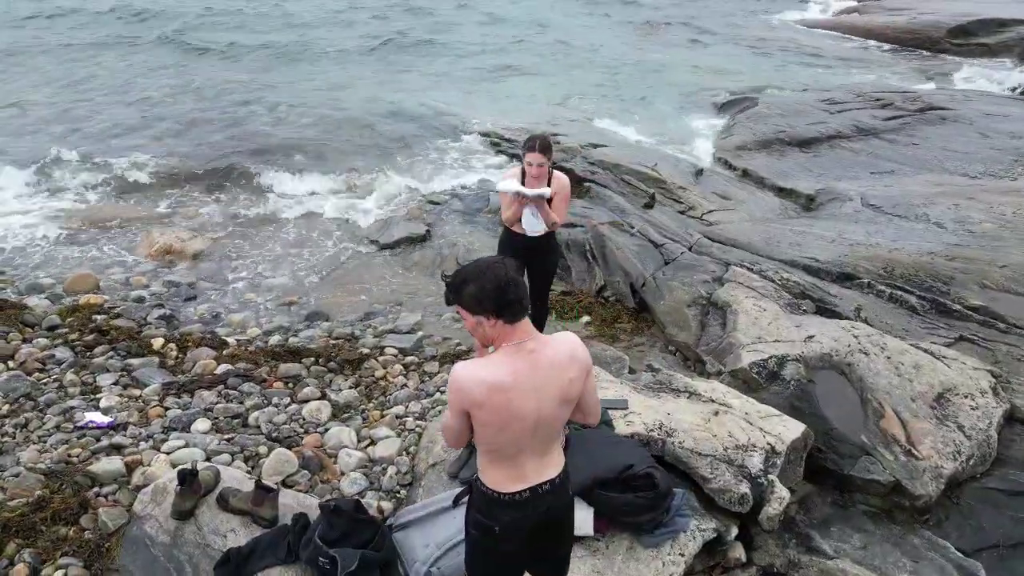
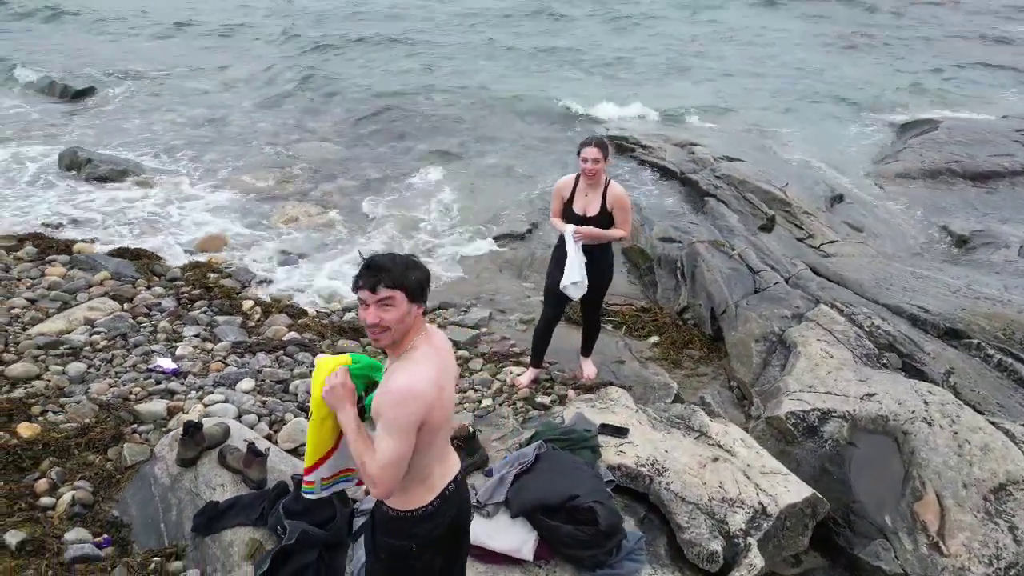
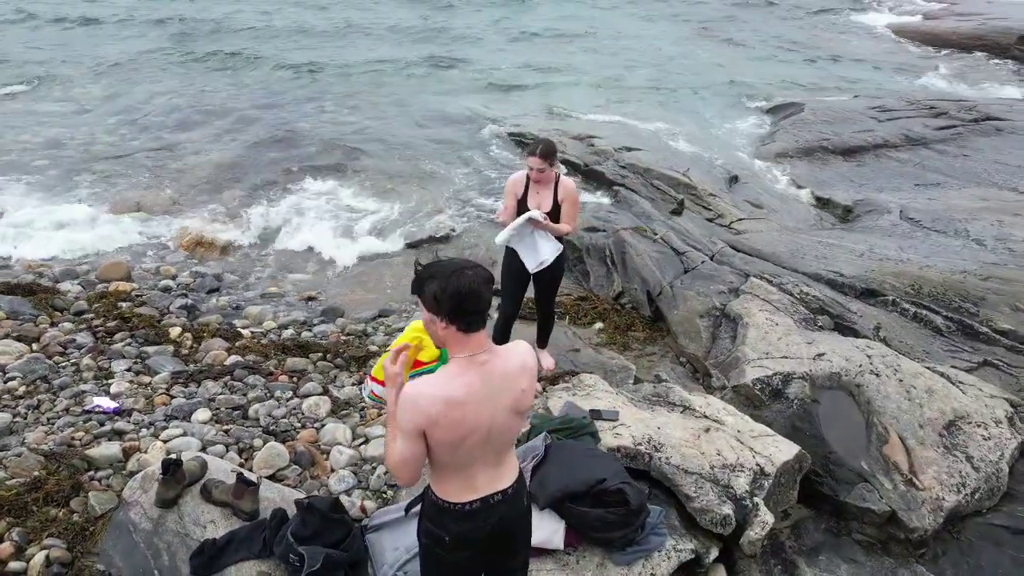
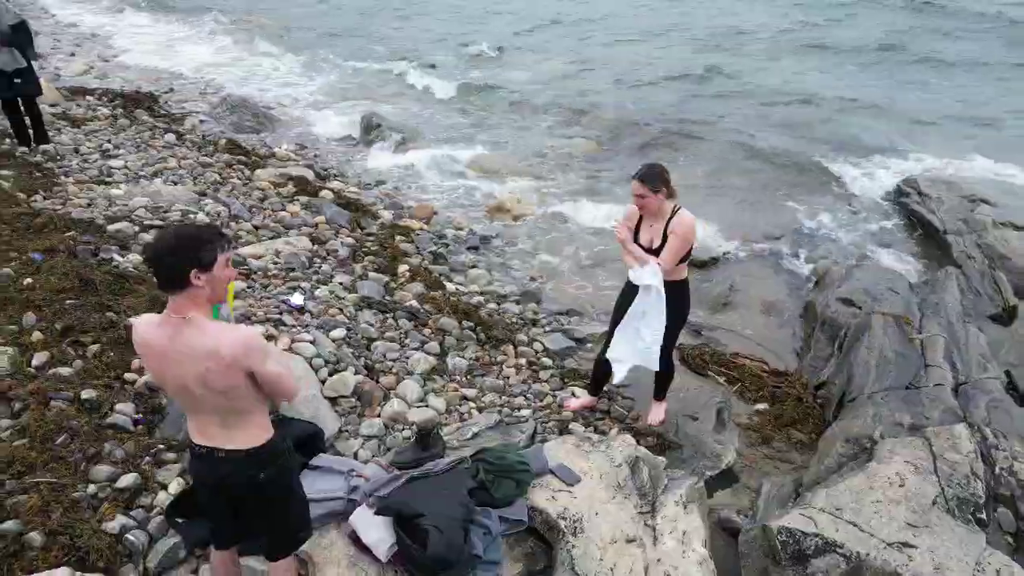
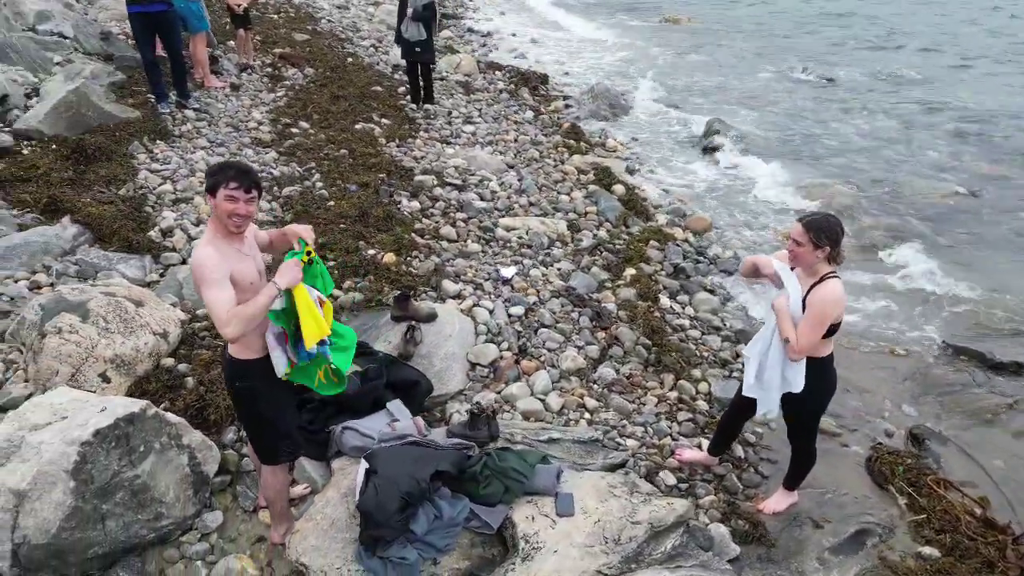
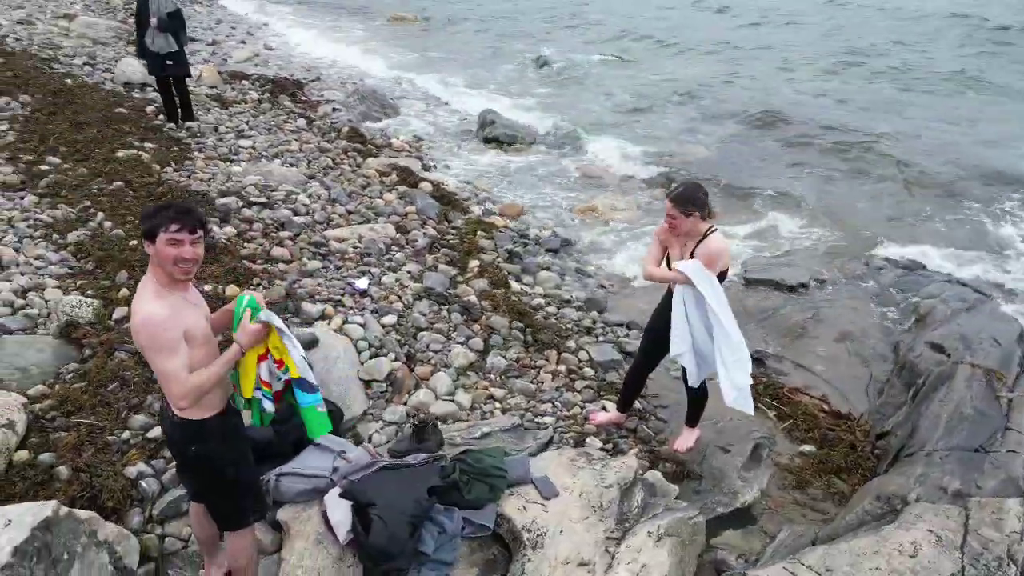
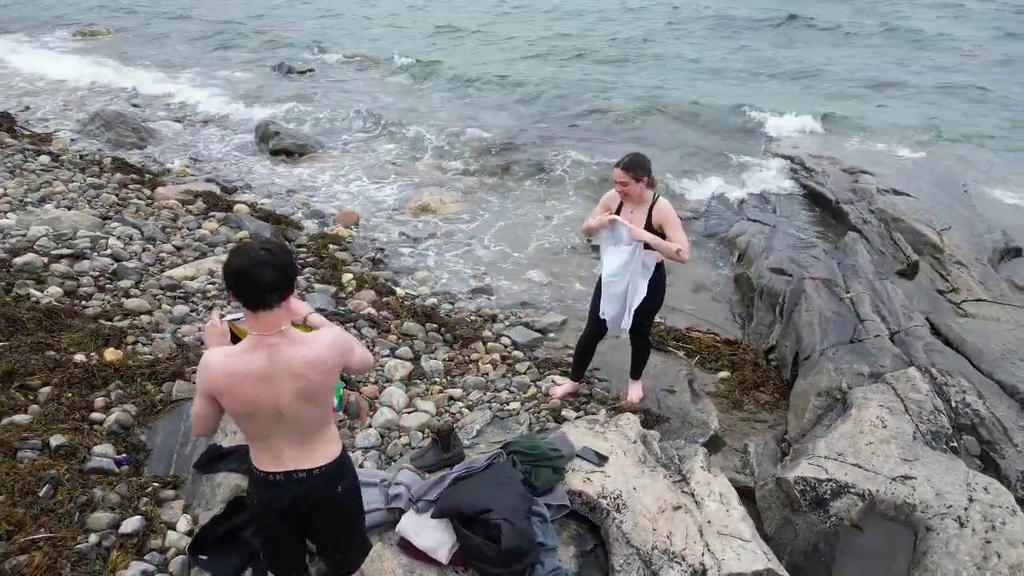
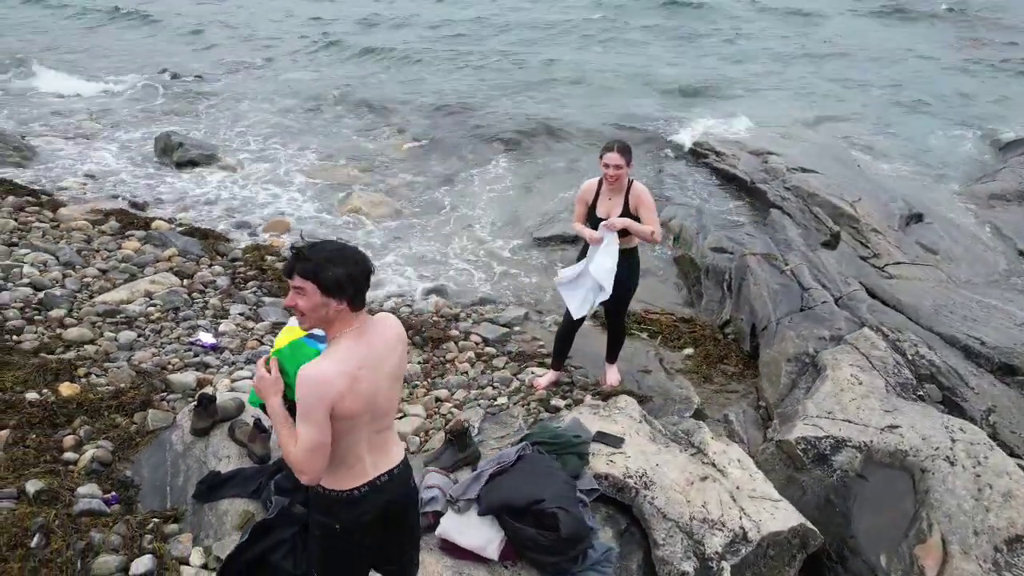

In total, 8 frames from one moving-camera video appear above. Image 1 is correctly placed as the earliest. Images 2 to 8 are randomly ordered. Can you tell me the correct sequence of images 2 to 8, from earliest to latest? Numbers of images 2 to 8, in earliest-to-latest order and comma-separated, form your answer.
3, 2, 8, 7, 4, 6, 5
